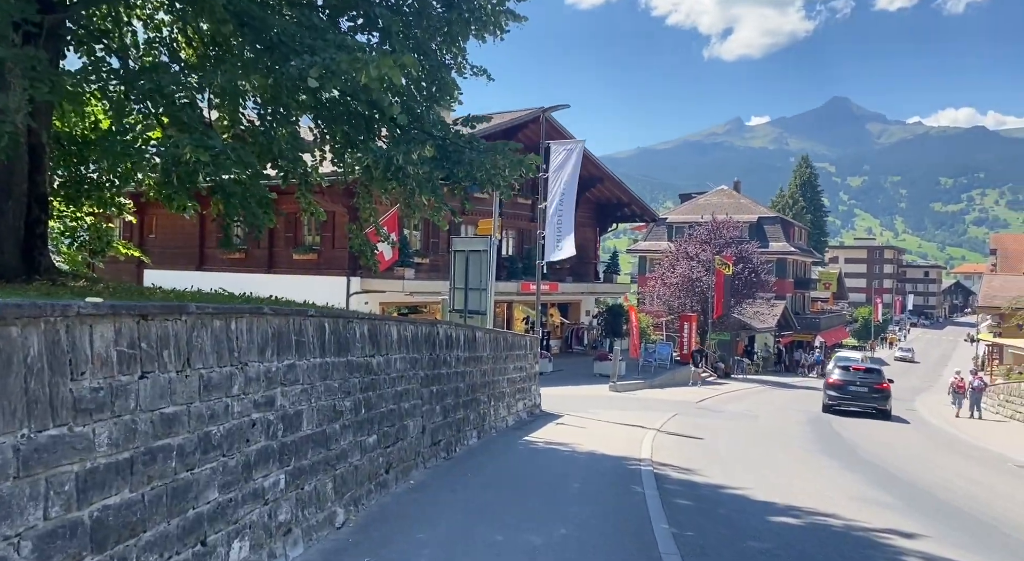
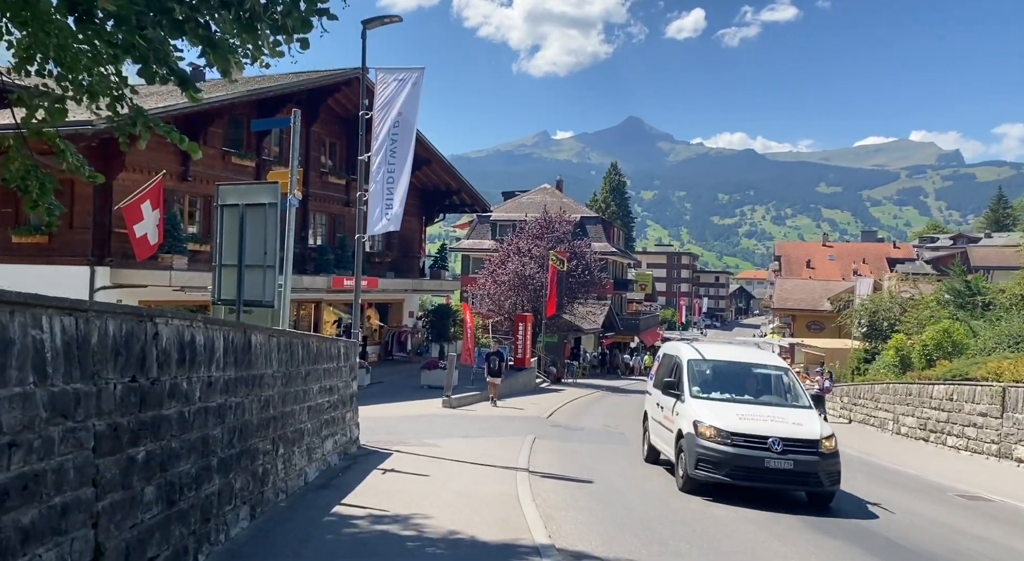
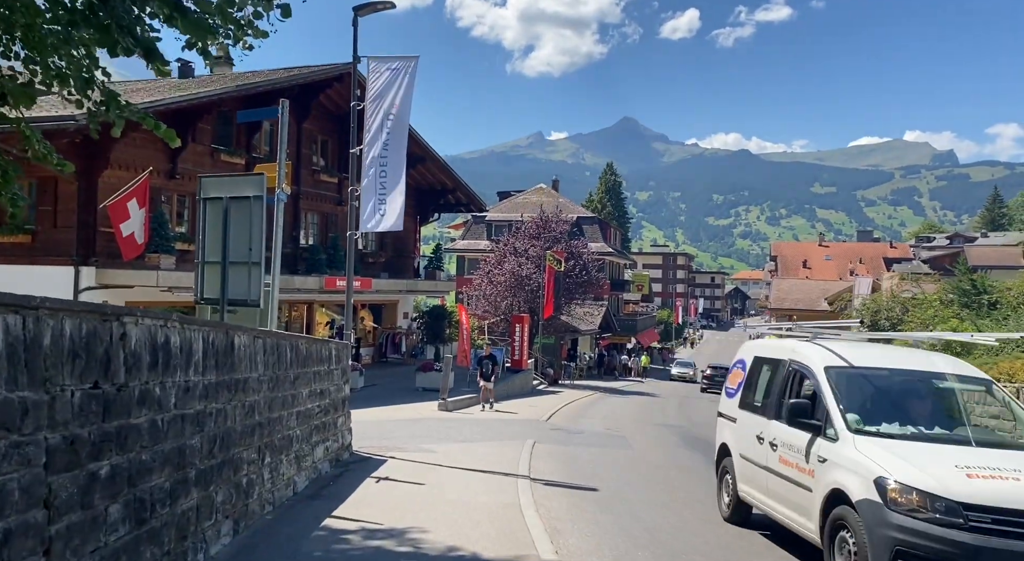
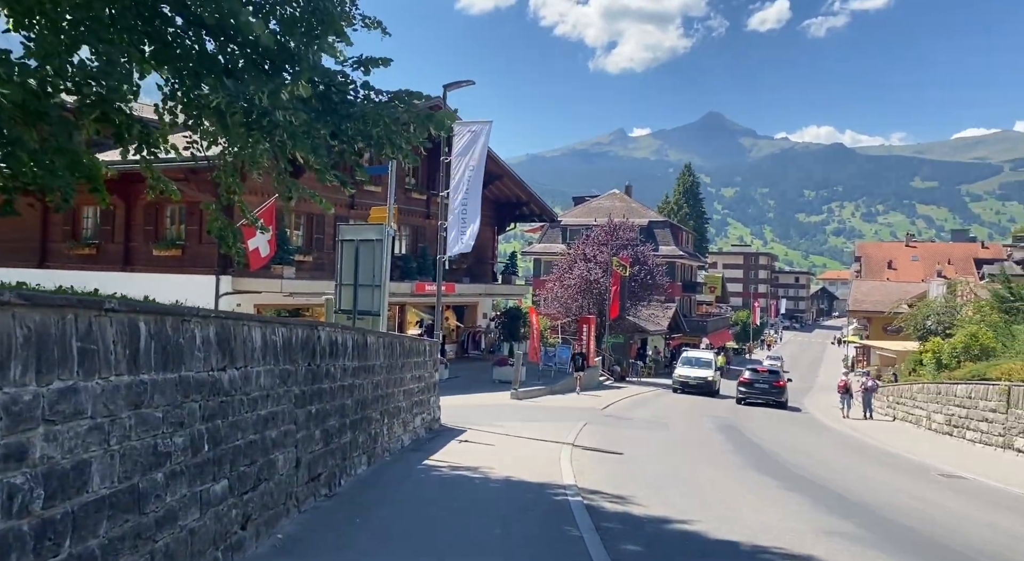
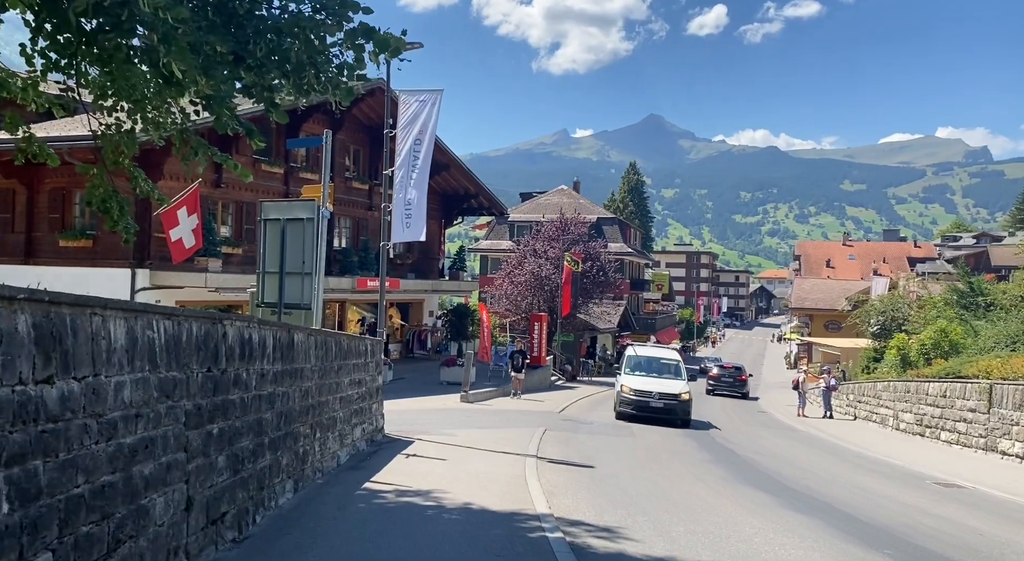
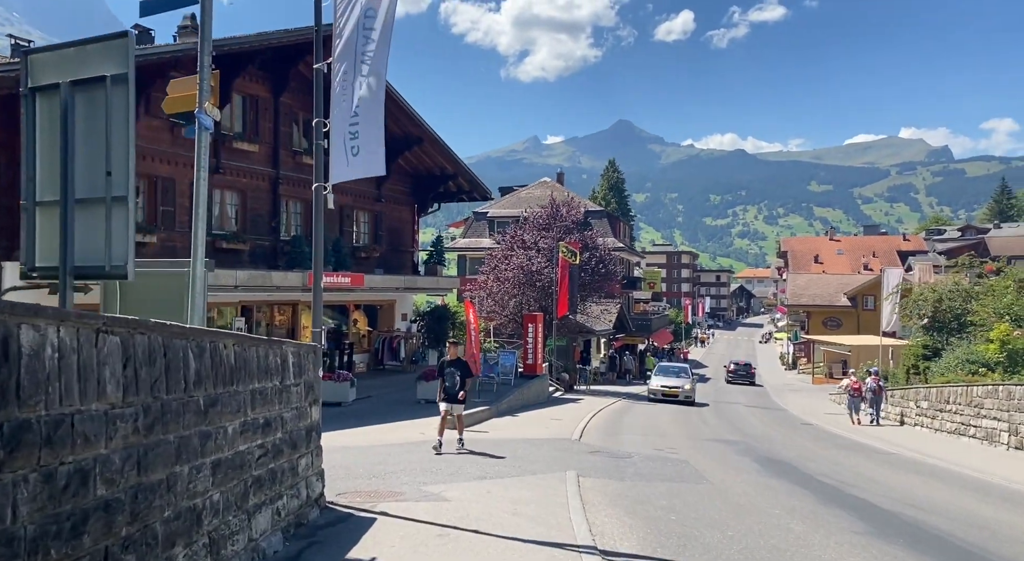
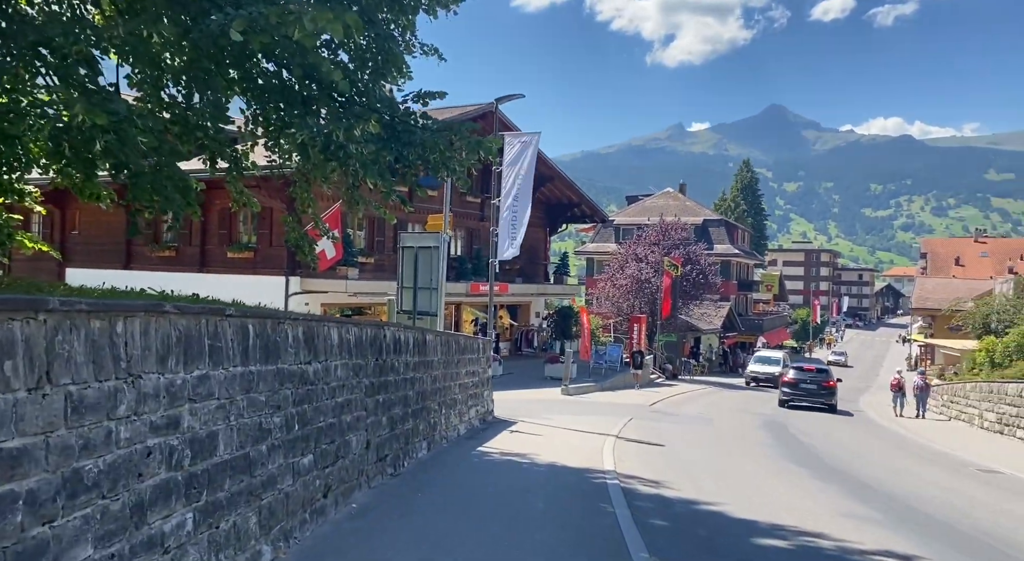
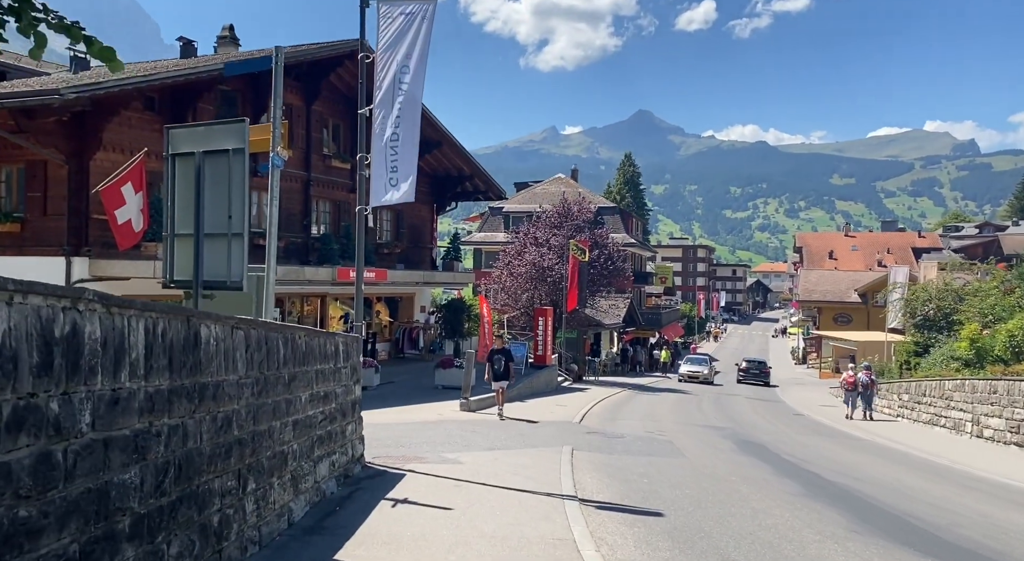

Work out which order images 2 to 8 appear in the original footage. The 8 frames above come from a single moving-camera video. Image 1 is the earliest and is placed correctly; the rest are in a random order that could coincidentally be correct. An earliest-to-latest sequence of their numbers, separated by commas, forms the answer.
7, 4, 5, 2, 3, 8, 6
